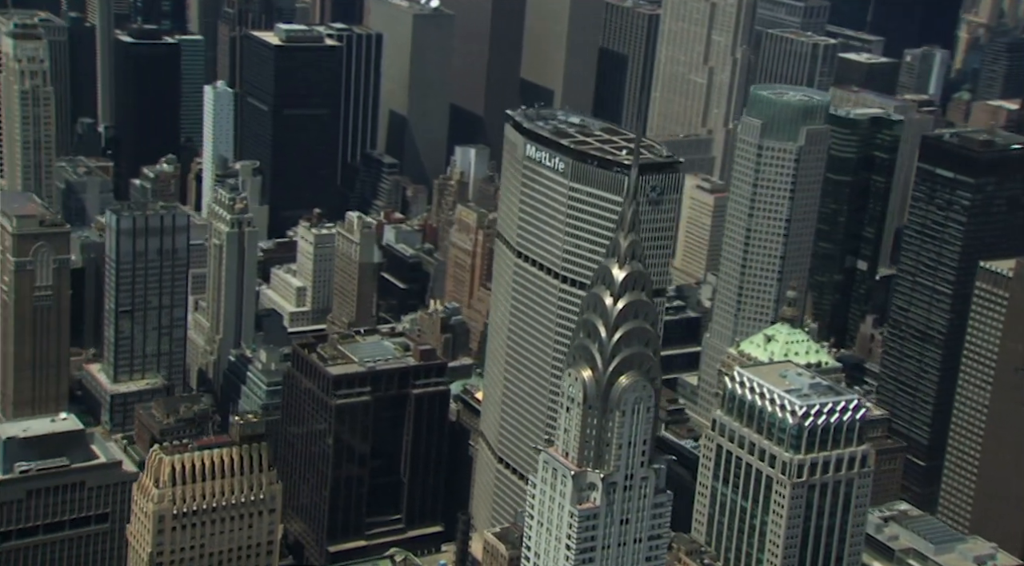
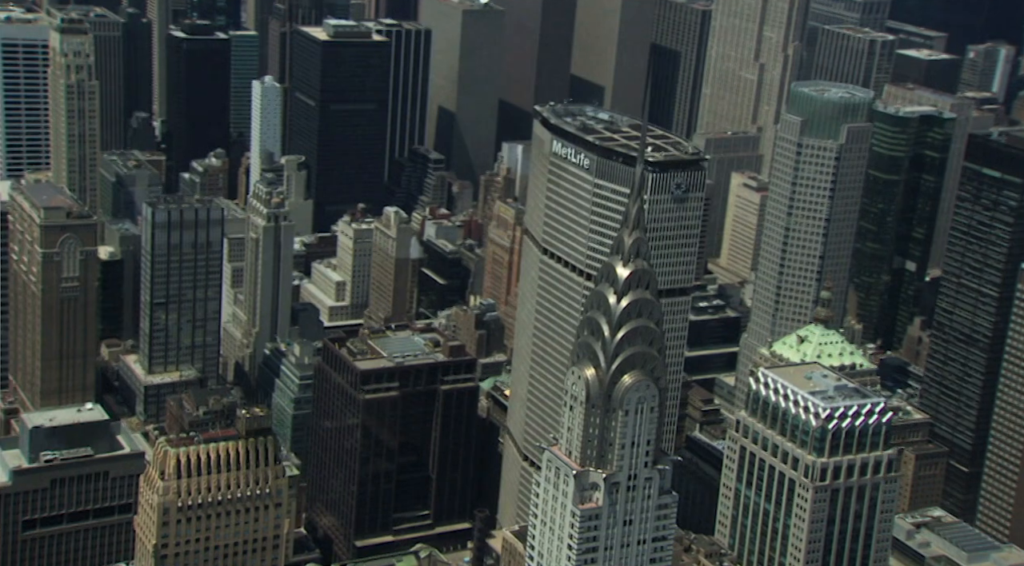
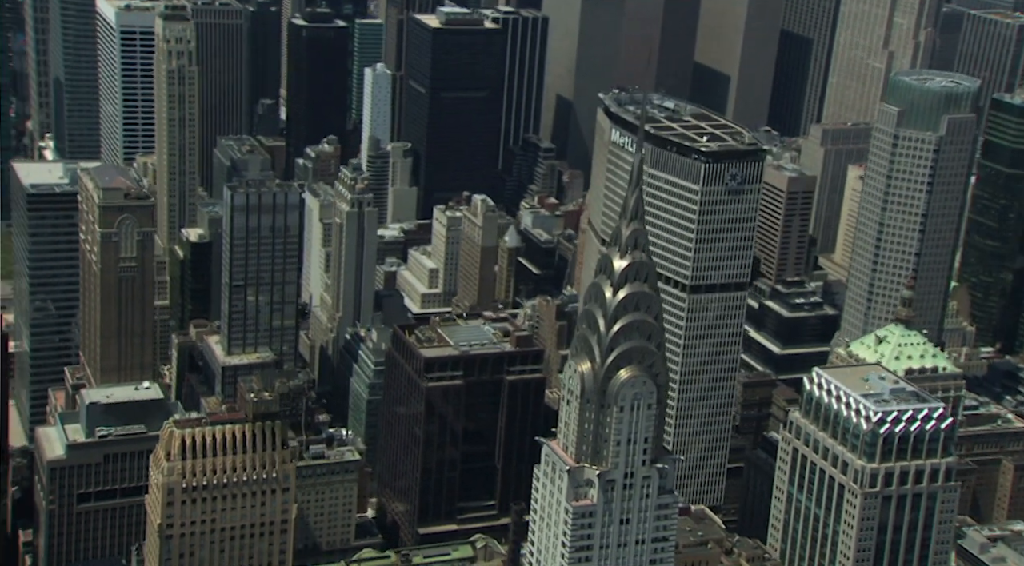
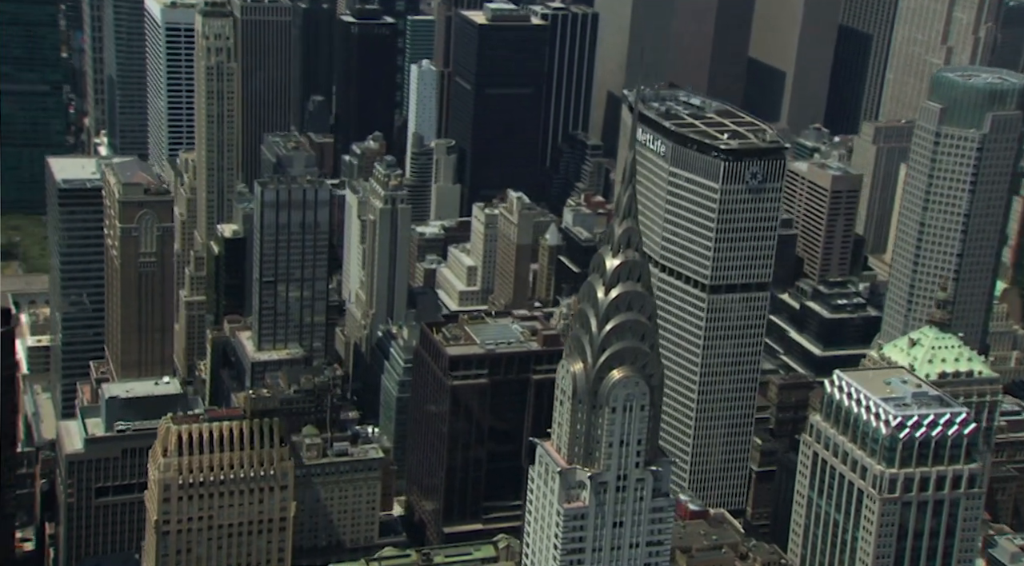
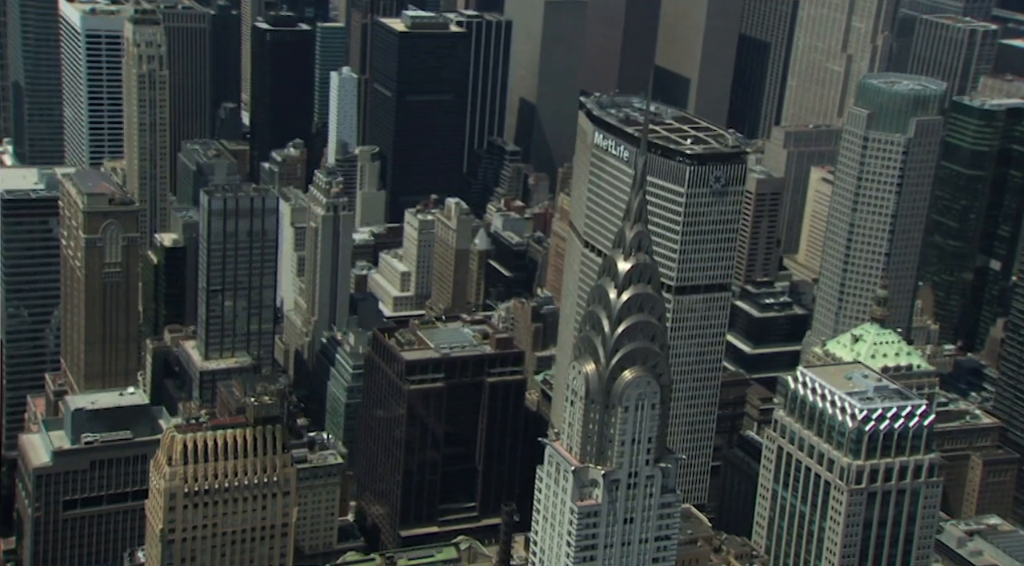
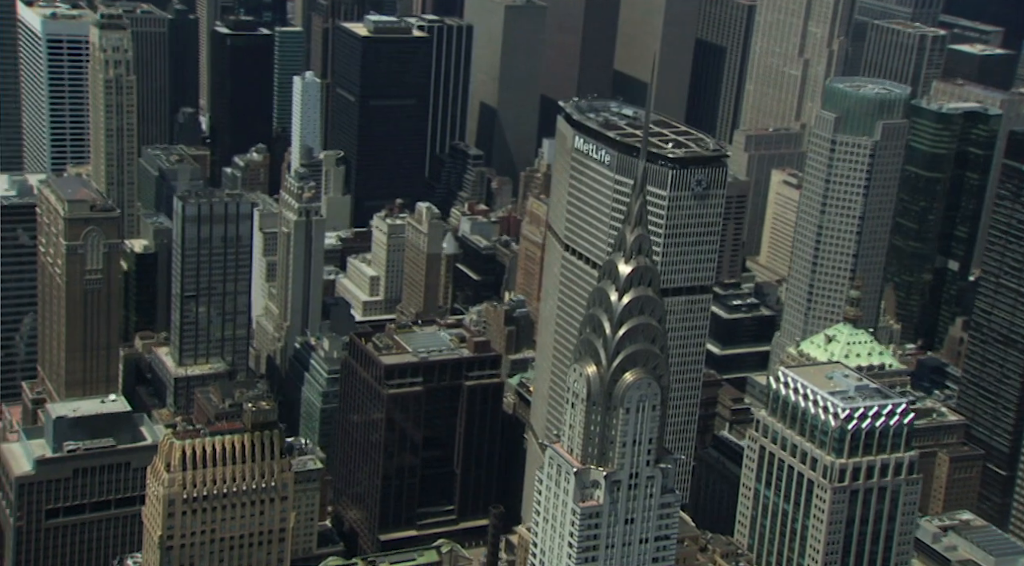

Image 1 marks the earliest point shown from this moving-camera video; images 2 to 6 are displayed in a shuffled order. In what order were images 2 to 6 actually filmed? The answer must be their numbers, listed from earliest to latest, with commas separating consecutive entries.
2, 6, 5, 3, 4
